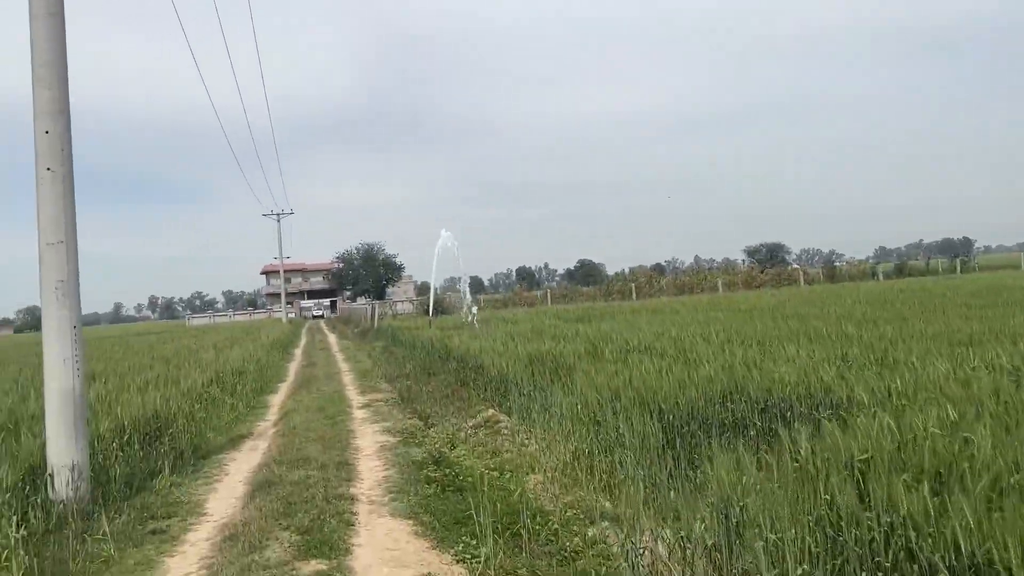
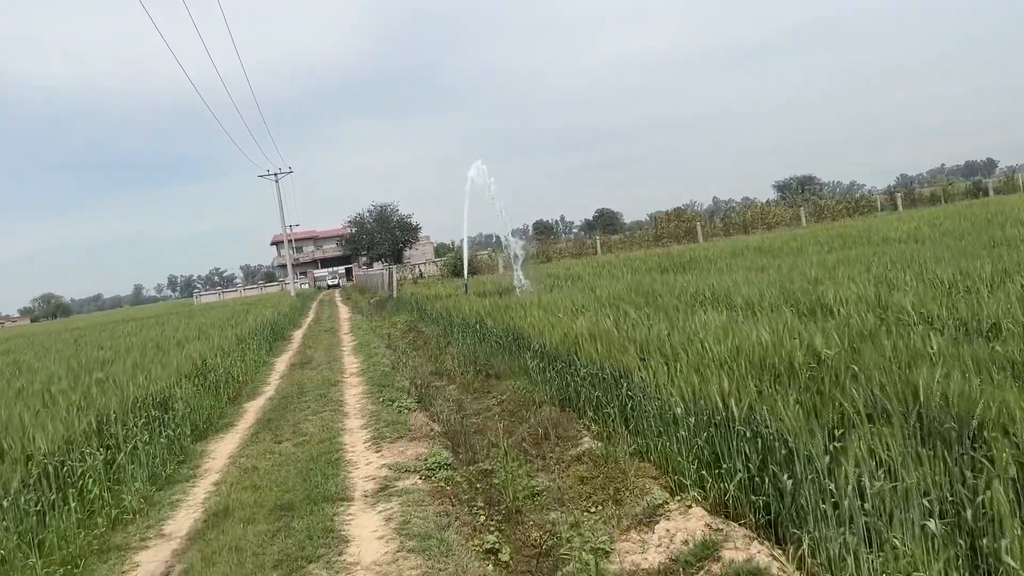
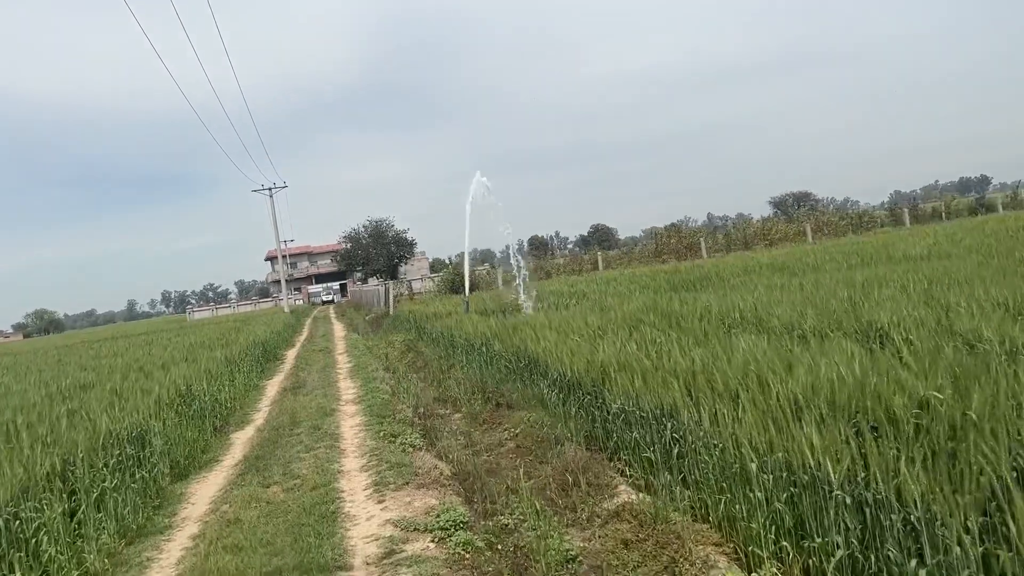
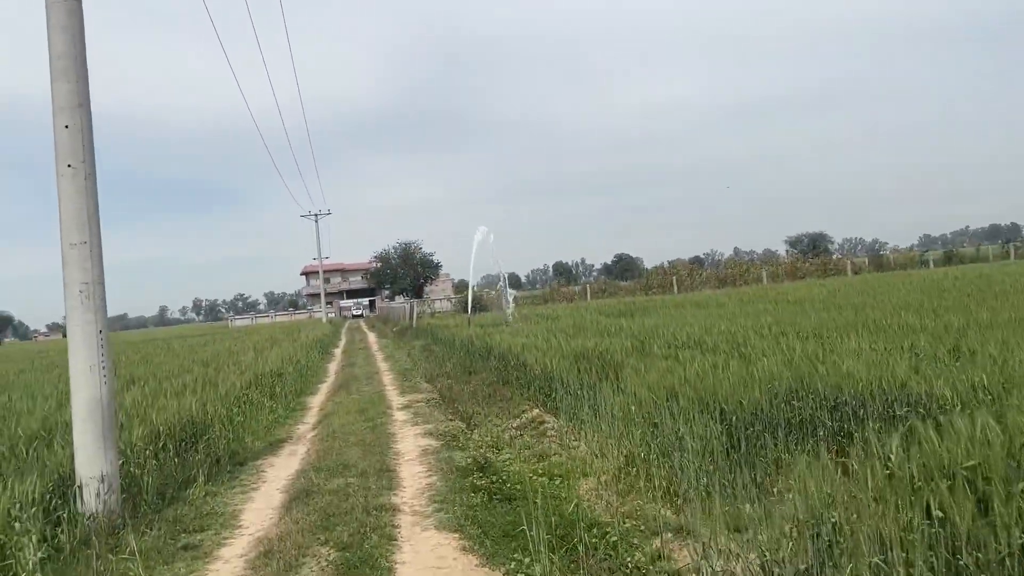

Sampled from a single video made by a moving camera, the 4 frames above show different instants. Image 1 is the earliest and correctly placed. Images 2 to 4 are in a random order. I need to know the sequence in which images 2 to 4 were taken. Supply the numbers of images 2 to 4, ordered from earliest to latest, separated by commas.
4, 2, 3
